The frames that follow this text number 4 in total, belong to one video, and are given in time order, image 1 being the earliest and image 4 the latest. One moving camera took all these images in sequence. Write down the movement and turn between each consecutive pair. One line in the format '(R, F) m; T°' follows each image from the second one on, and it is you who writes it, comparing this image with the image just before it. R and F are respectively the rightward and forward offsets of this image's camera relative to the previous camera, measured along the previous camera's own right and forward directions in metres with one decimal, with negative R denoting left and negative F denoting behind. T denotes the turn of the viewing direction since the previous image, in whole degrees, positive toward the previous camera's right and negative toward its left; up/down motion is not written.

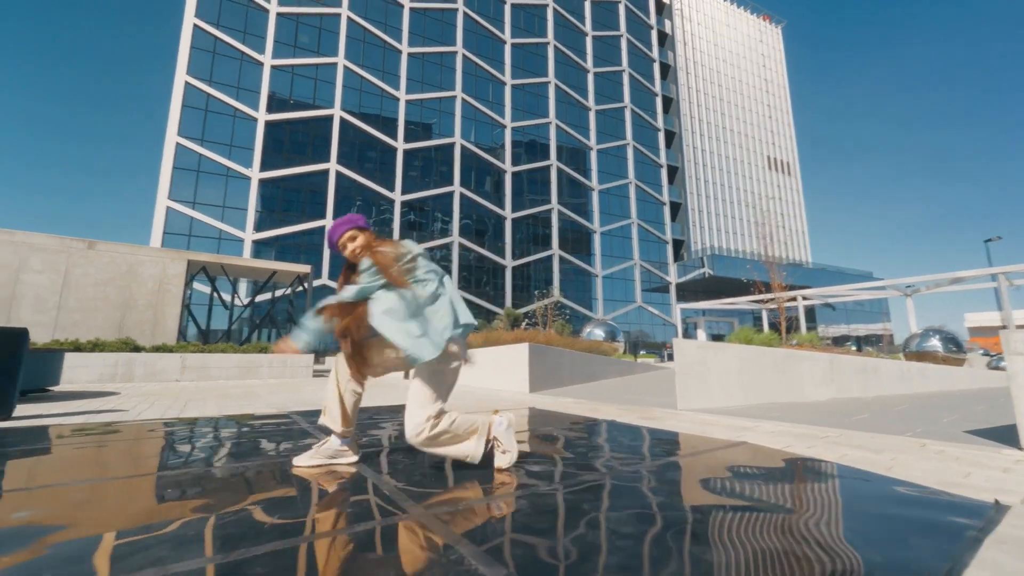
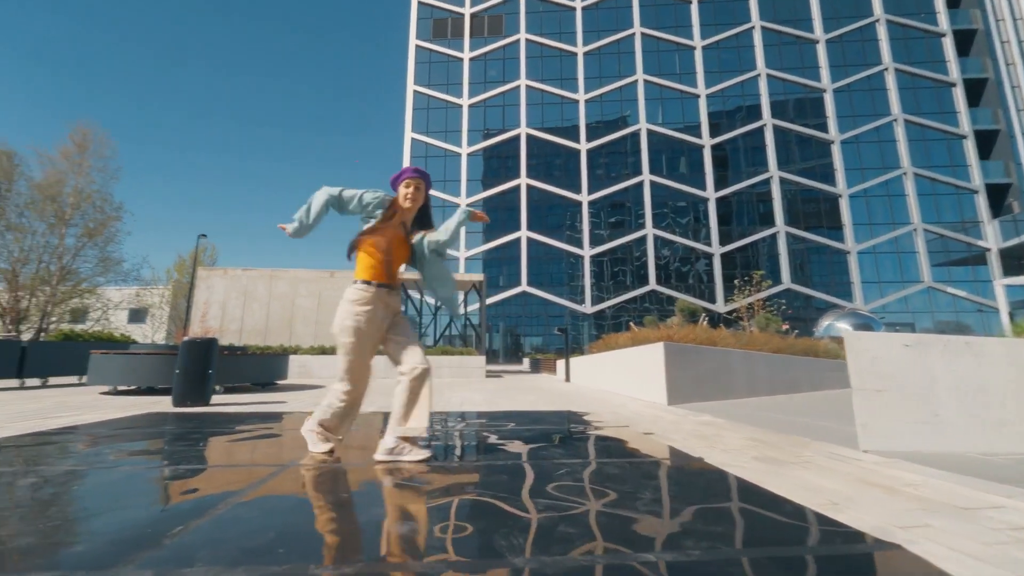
(+1.9, +1.8) m; -29°
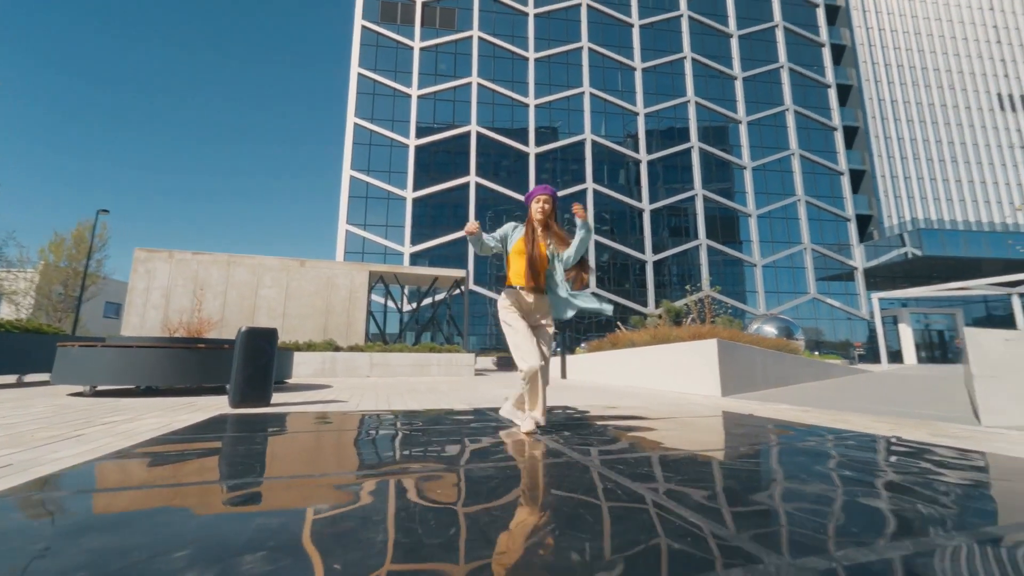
(-3.1, -0.1) m; +13°
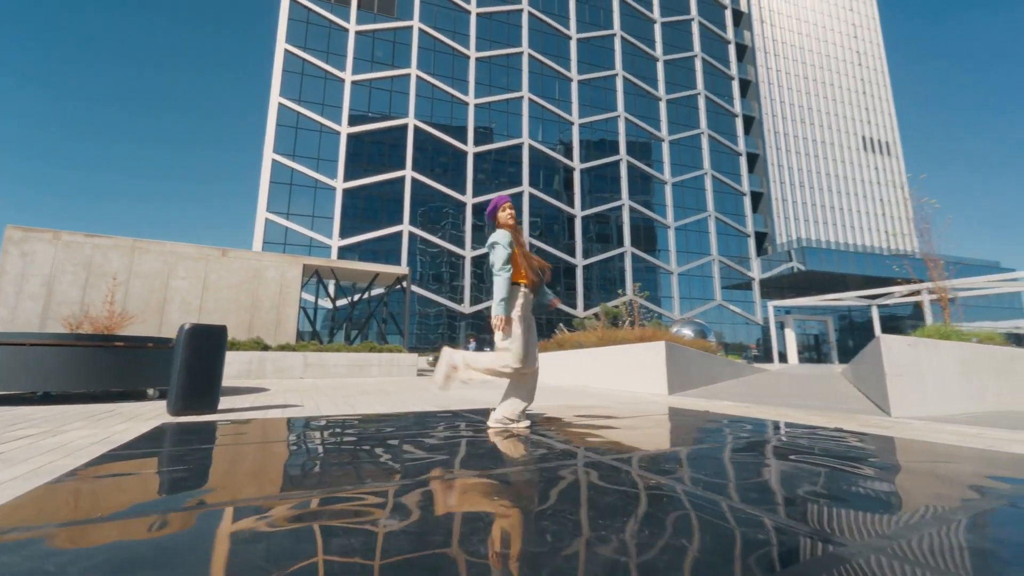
(-1.0, +0.1) m; +11°
